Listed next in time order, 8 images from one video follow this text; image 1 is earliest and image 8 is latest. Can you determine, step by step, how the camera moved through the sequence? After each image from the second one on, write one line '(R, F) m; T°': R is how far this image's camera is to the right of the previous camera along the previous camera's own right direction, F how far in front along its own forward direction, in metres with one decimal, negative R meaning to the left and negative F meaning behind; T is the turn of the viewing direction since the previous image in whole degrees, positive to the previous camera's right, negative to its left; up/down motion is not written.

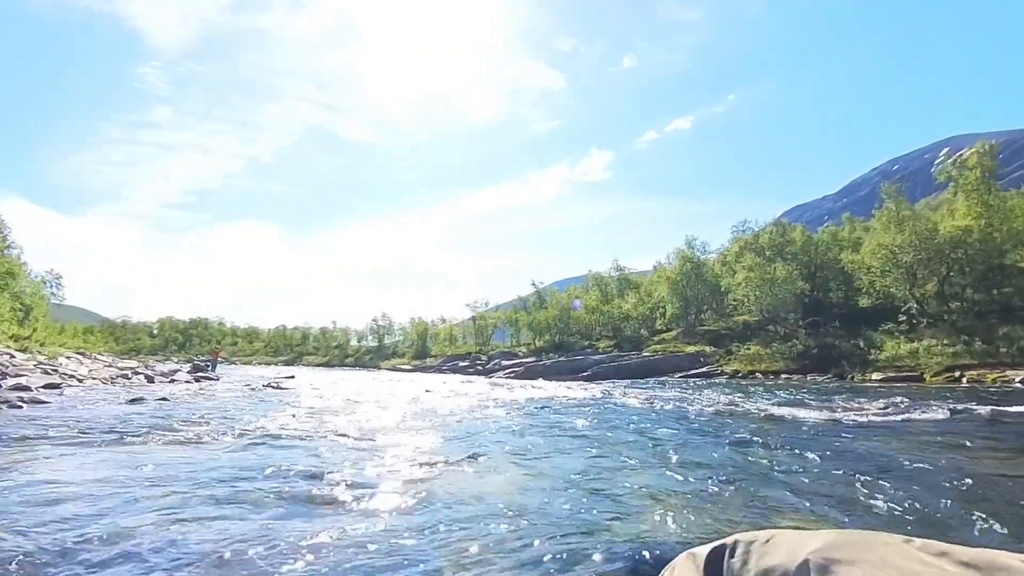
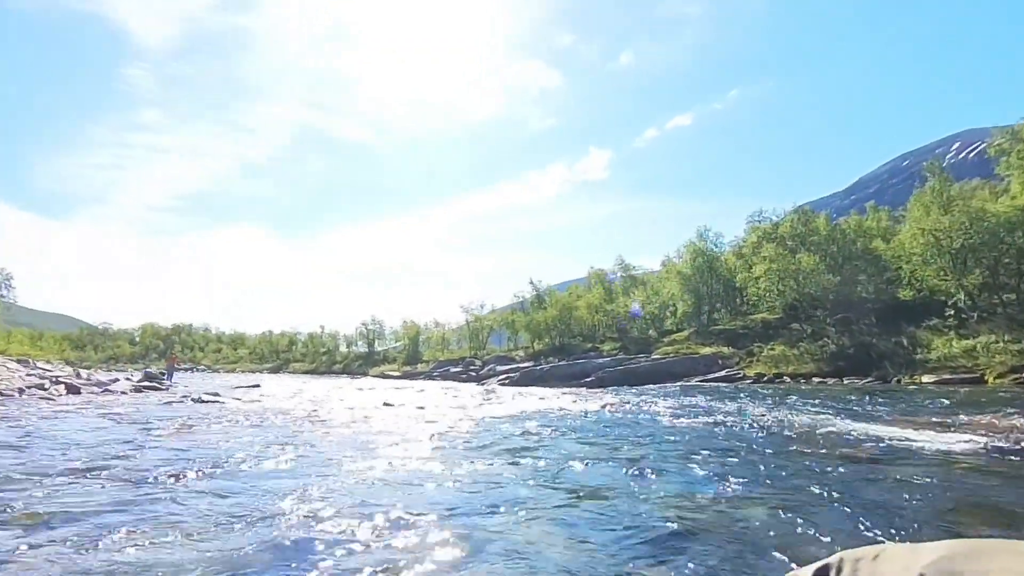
(+0.8, +6.4) m; 0°
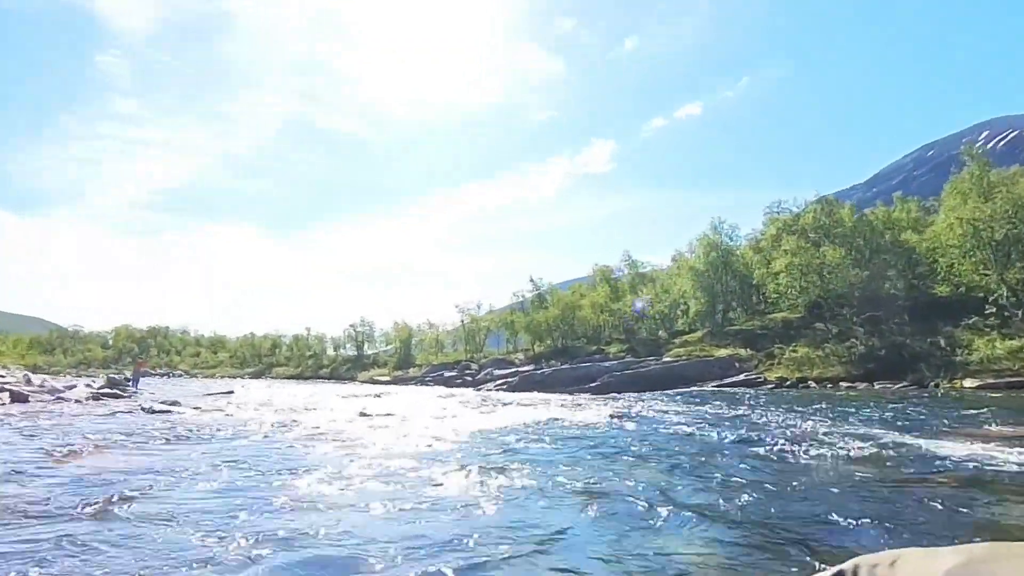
(-0.7, +4.3) m; +1°
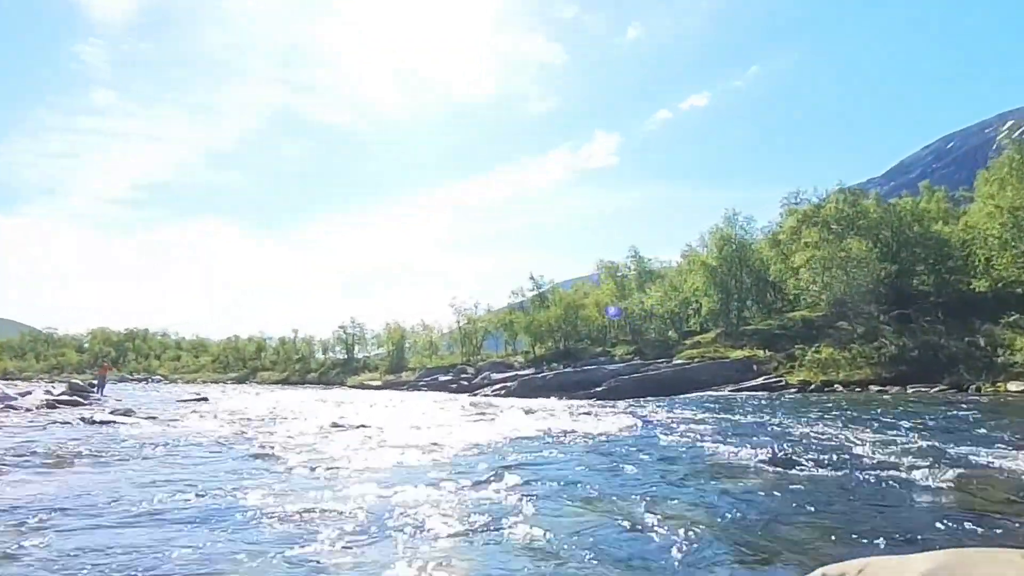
(-0.4, +3.7) m; +1°
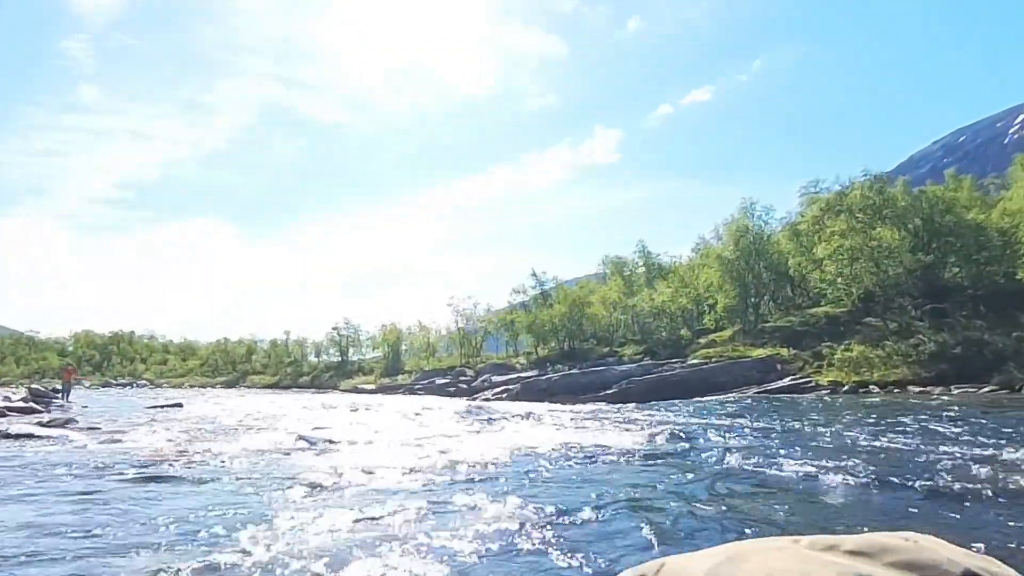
(-0.1, +3.6) m; 0°
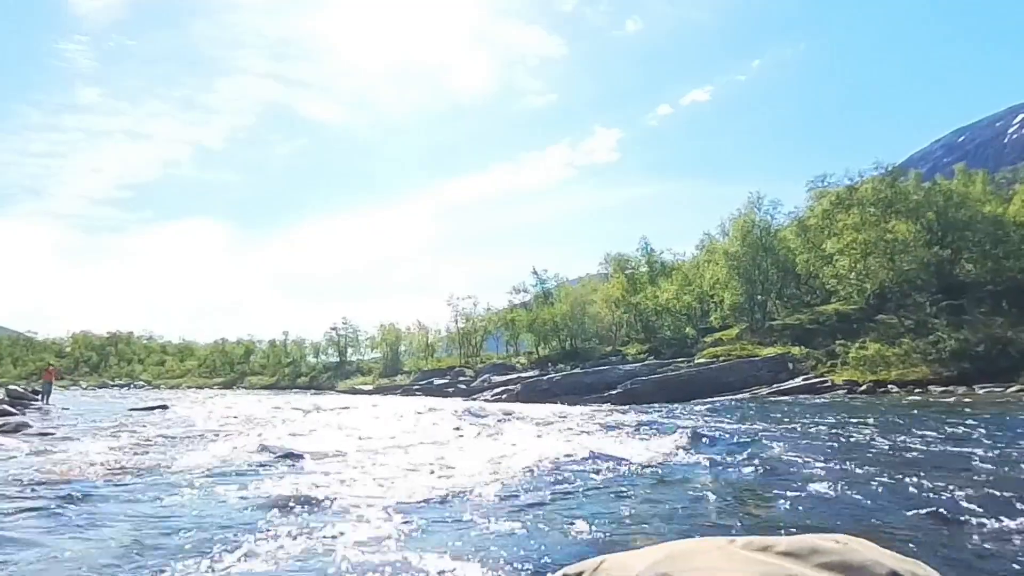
(+0.1, +1.7) m; 0°
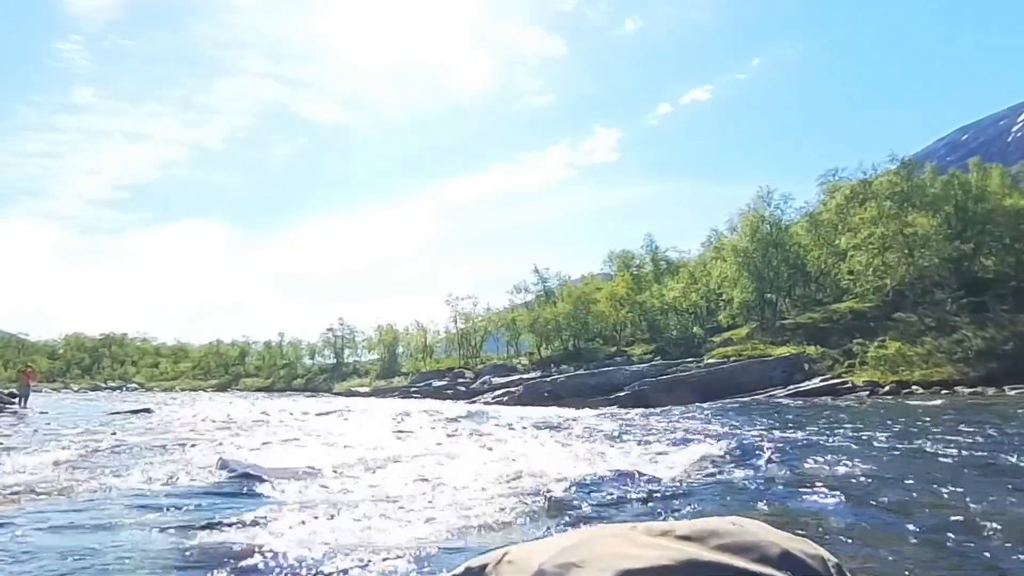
(-0.1, +1.9) m; 0°
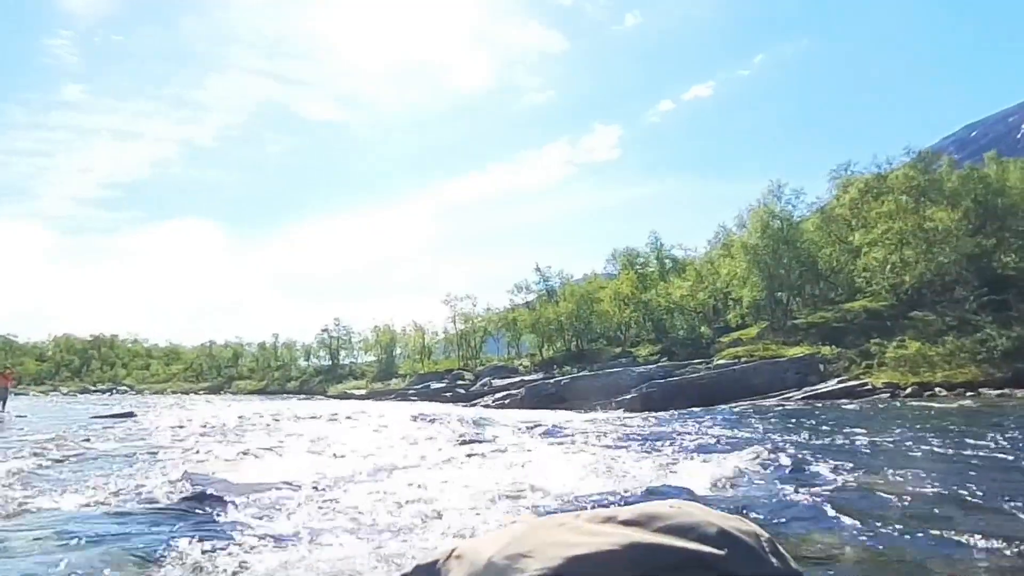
(0.0, +1.7) m; 0°
